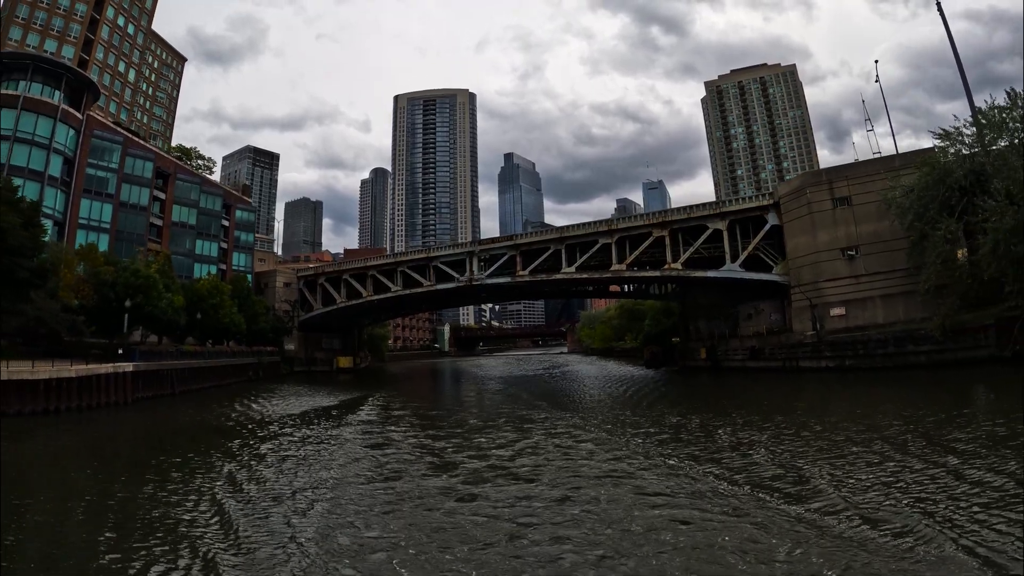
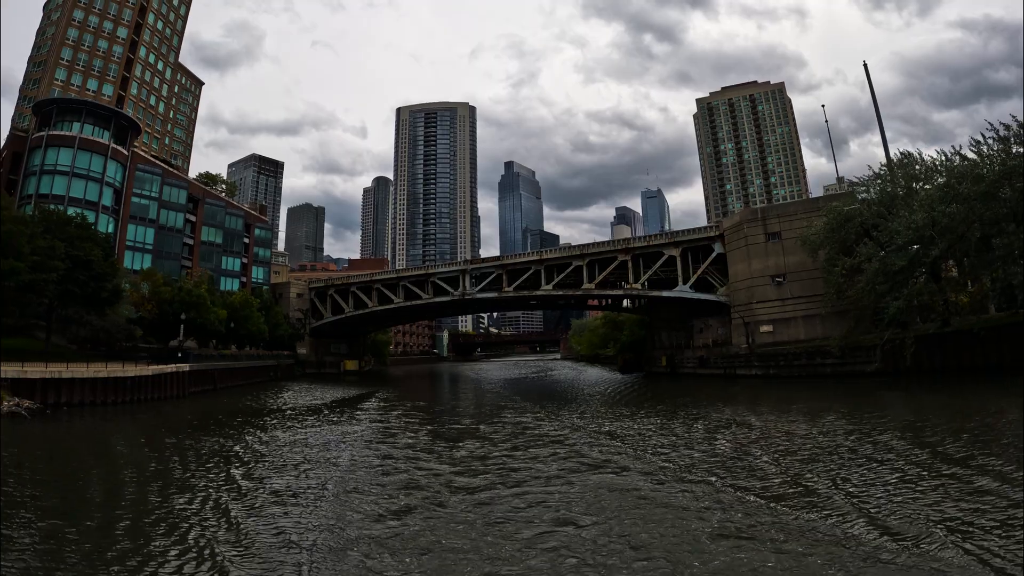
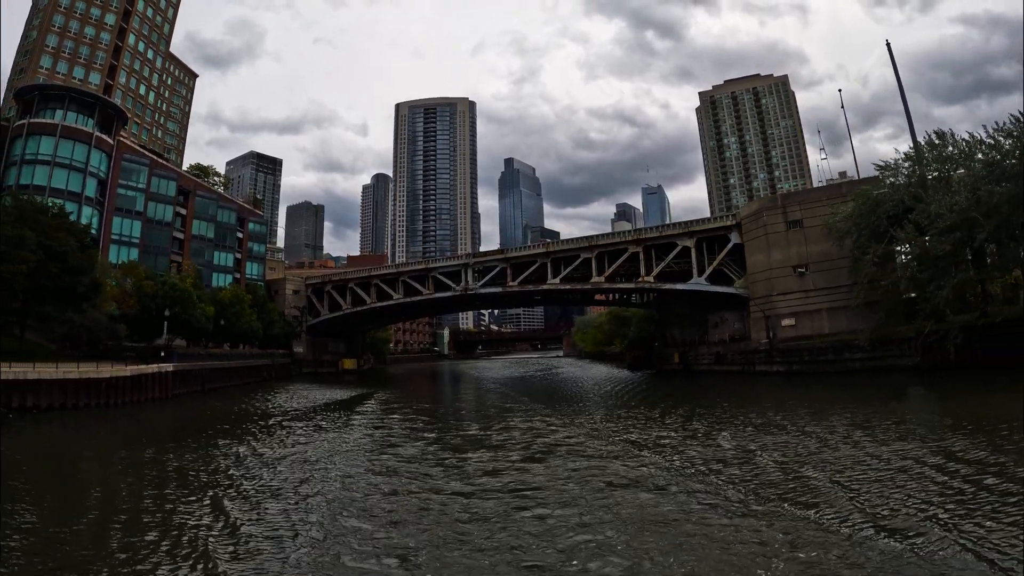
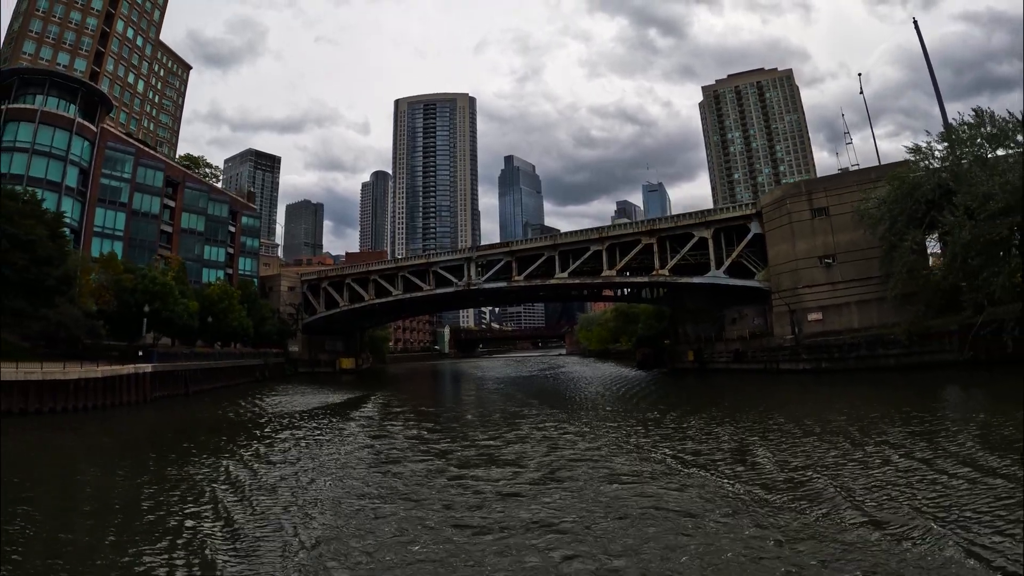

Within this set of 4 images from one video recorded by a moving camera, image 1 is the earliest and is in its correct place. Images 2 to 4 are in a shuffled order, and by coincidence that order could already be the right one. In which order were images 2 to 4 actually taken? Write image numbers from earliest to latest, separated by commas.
4, 3, 2
